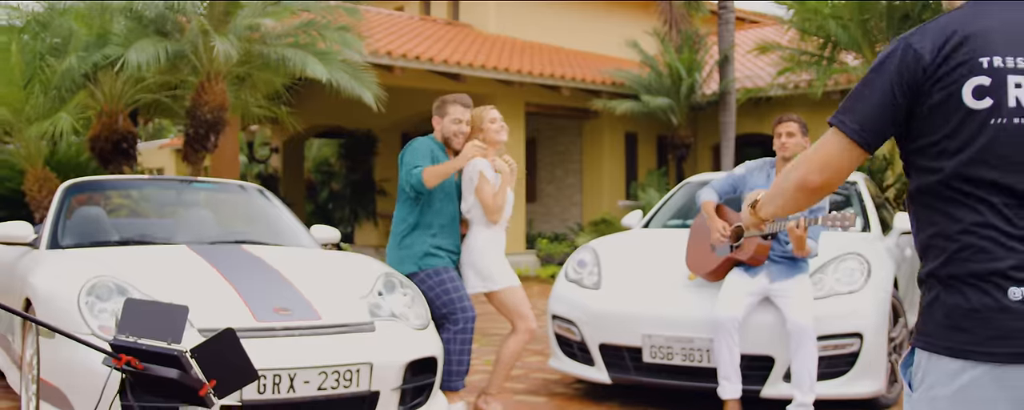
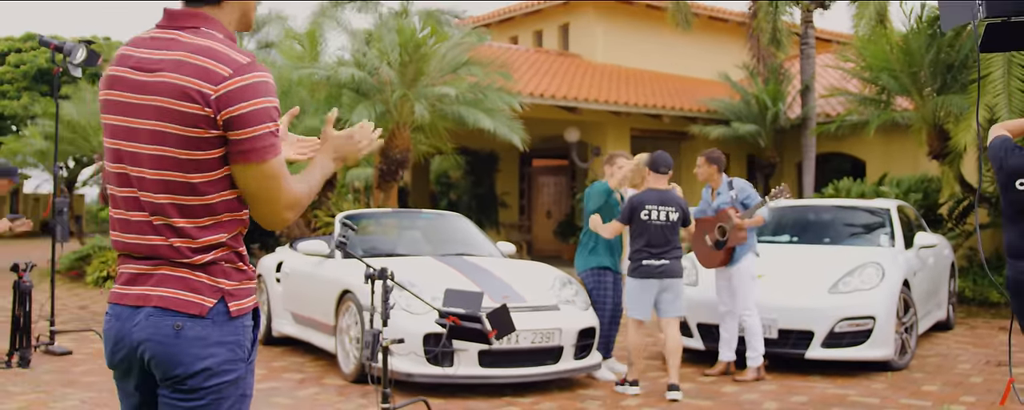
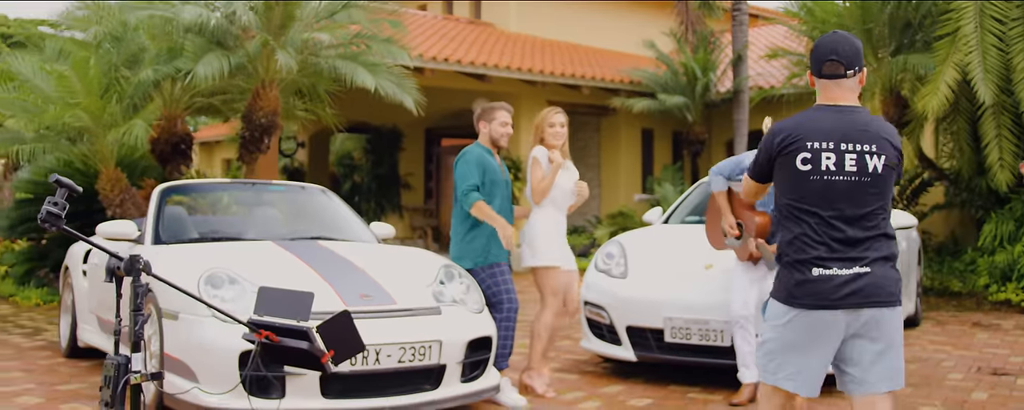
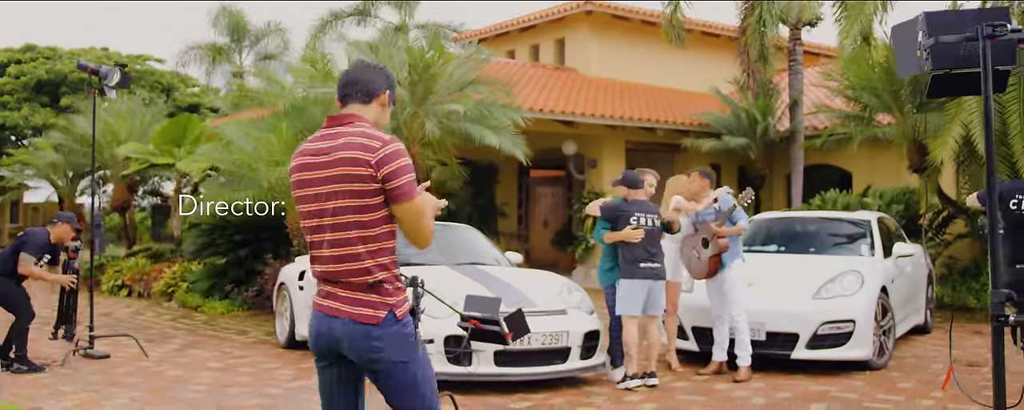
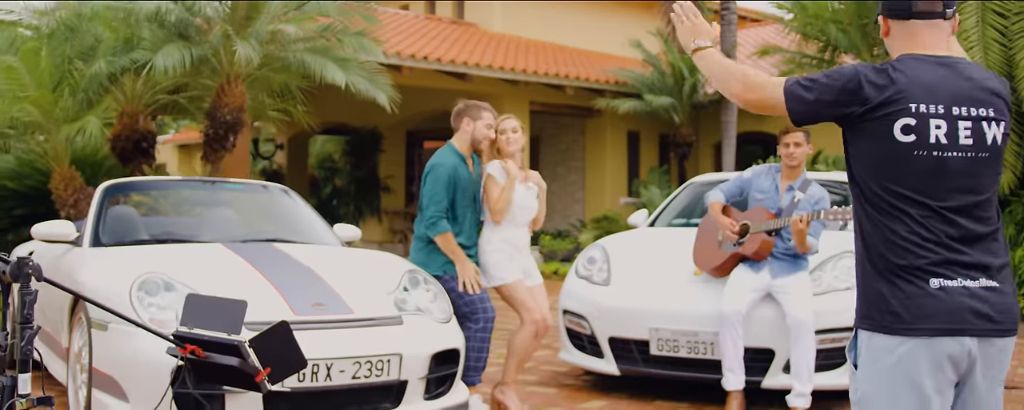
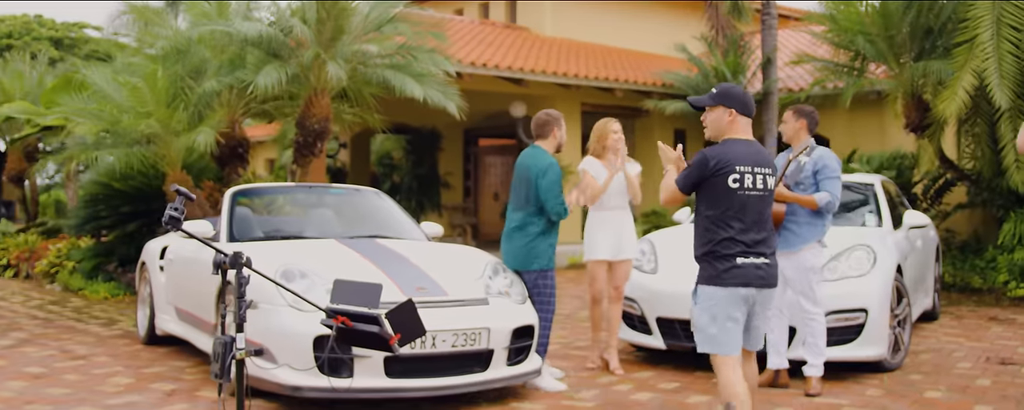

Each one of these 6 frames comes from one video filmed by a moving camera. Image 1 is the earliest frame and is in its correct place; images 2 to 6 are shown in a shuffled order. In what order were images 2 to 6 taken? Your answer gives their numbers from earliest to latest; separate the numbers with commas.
5, 3, 6, 2, 4
